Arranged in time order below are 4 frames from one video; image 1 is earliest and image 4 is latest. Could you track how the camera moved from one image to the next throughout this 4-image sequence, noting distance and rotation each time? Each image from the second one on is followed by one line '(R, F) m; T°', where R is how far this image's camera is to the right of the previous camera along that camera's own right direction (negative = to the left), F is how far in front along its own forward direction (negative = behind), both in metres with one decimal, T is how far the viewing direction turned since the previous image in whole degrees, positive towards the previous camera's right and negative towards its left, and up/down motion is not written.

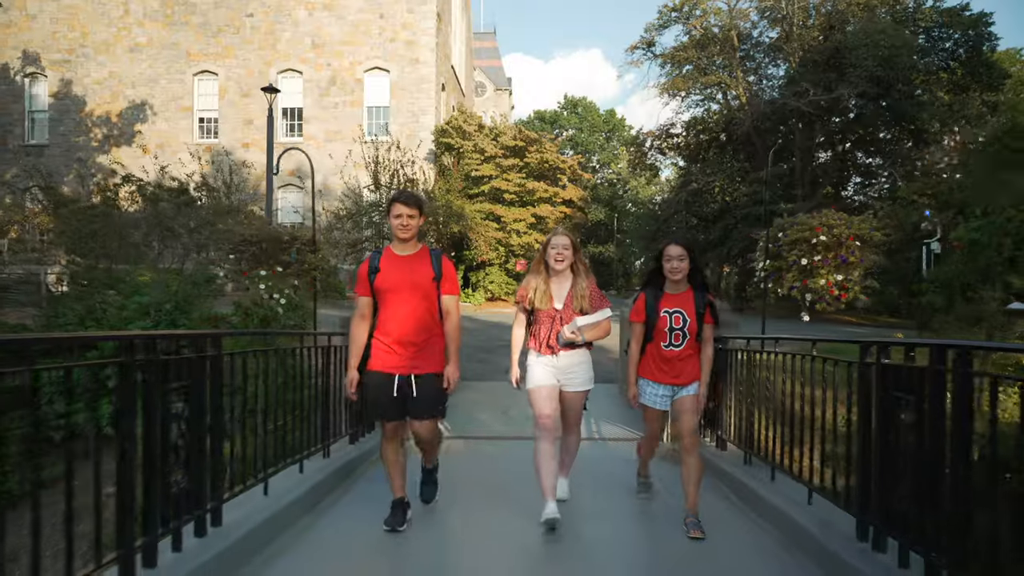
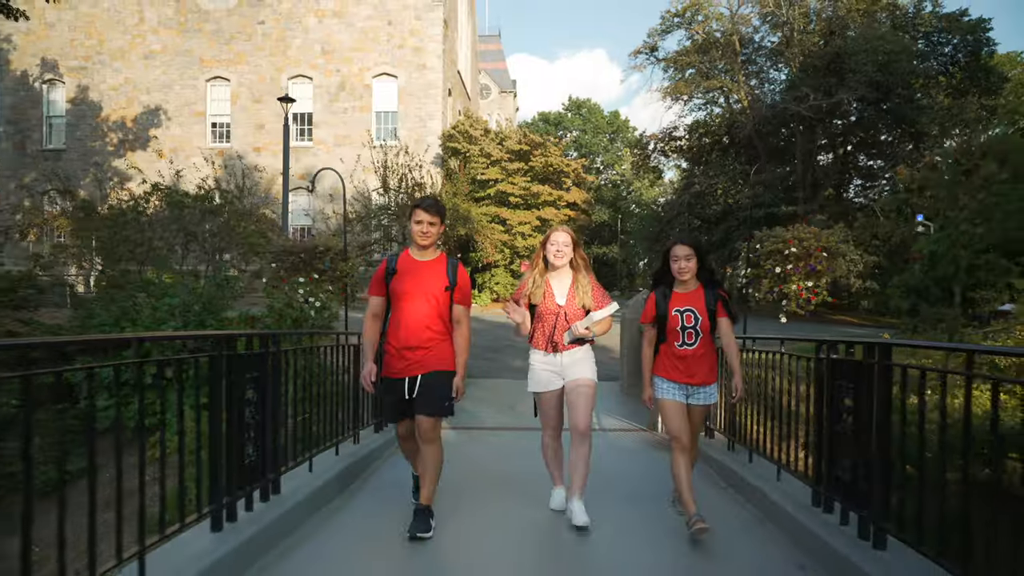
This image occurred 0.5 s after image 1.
(0.0, -0.4) m; 0°
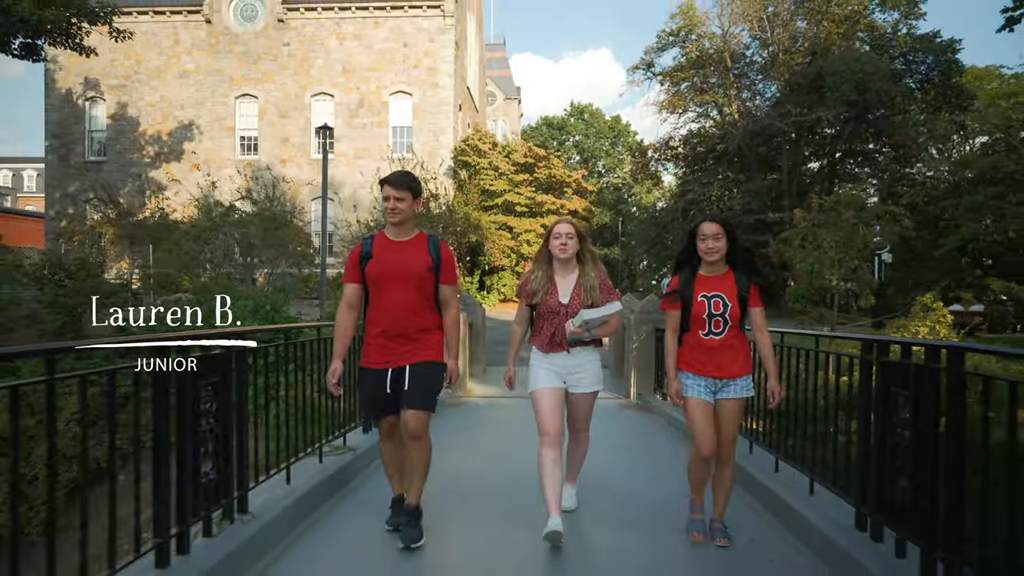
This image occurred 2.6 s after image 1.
(-0.1, -1.7) m; 0°
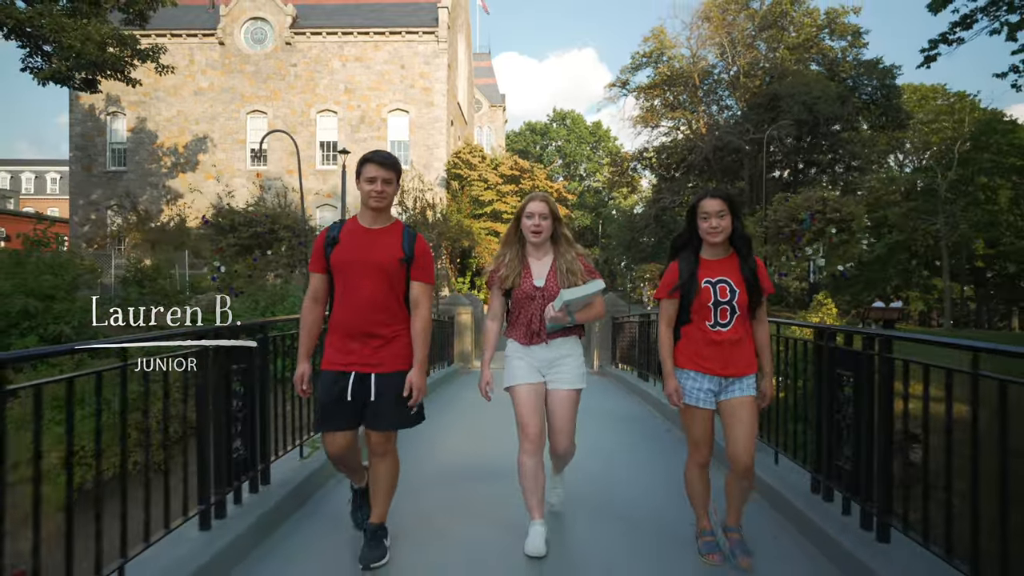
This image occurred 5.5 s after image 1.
(-0.1, -2.3) m; +1°
